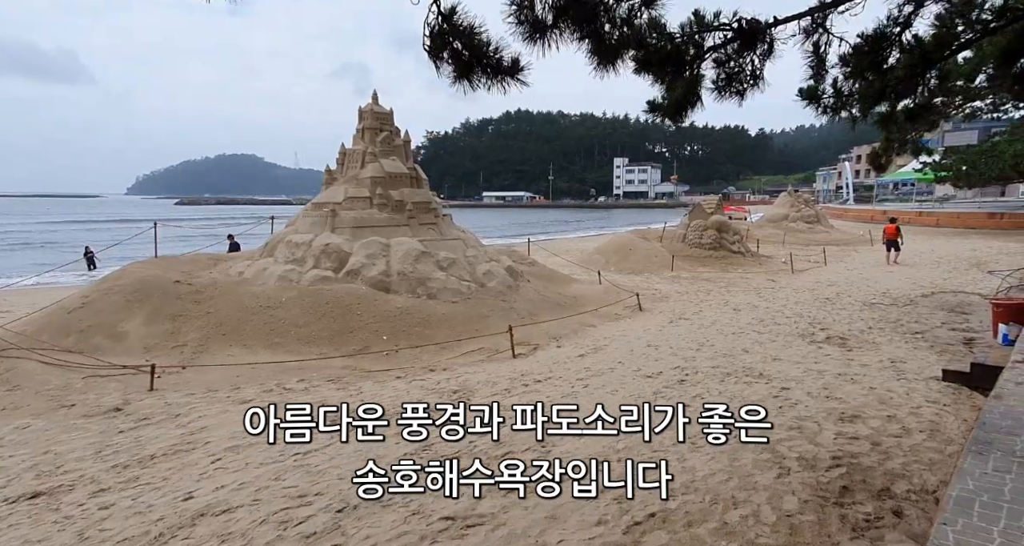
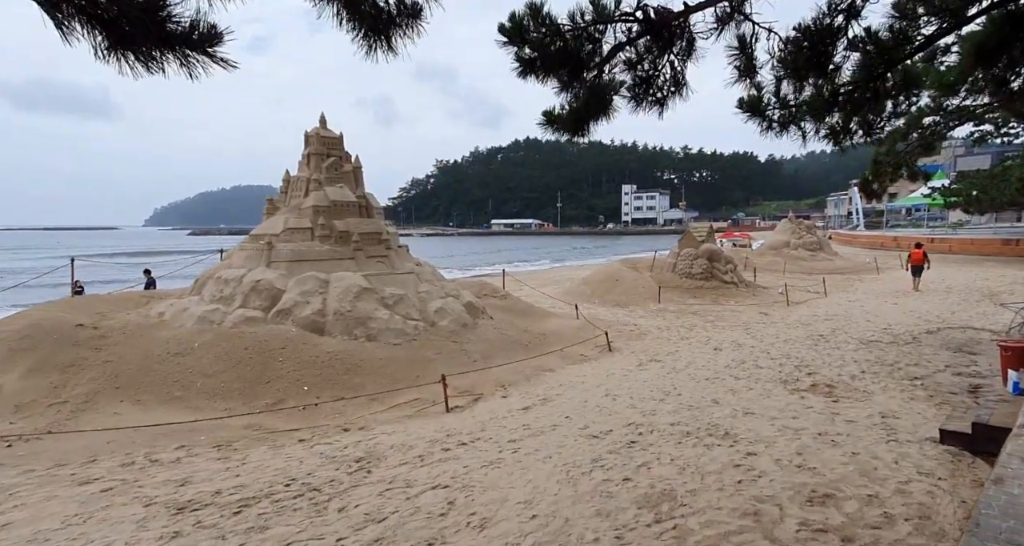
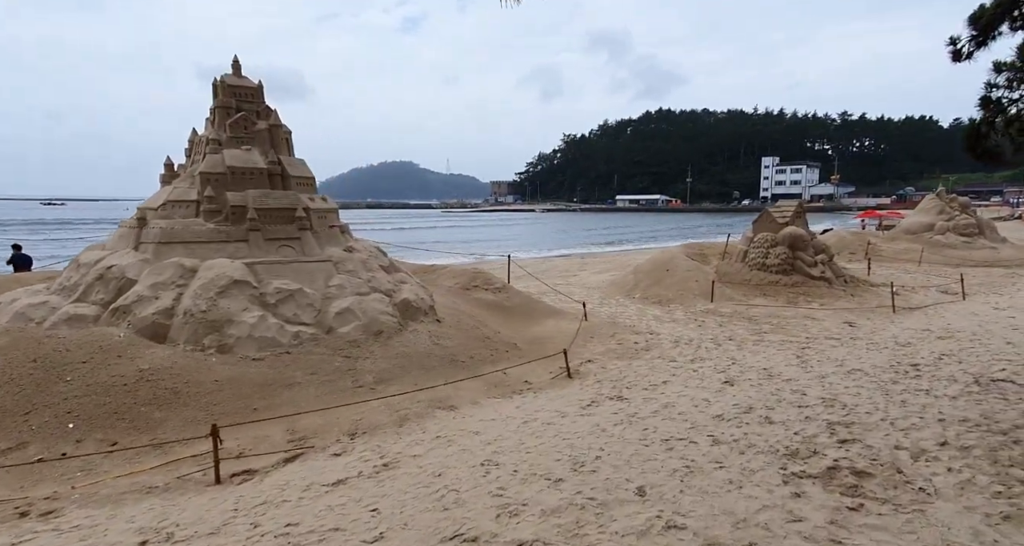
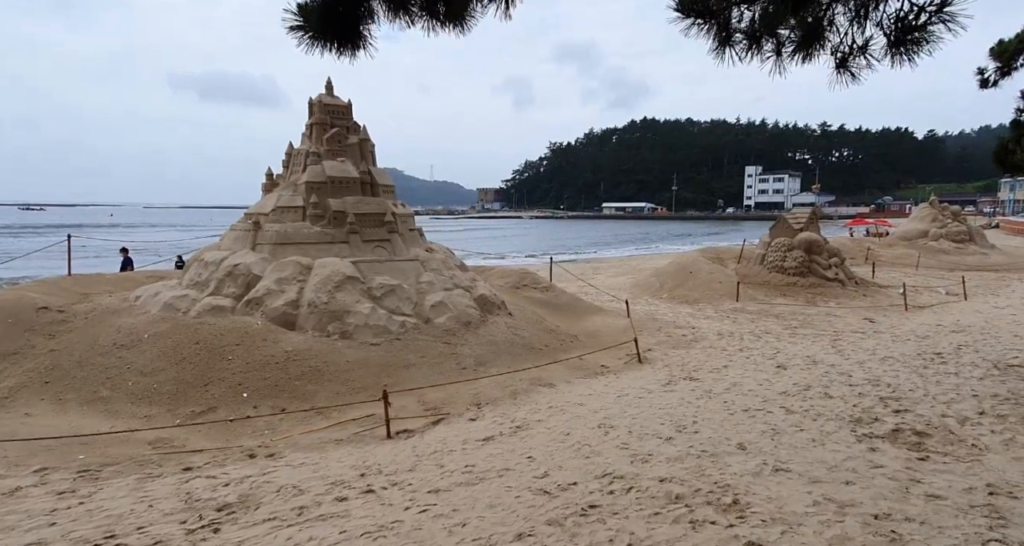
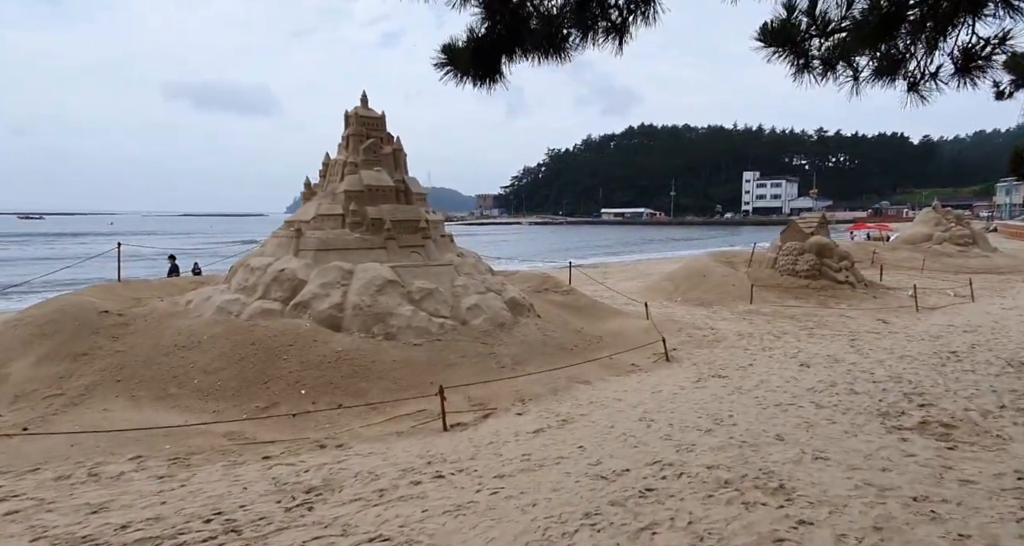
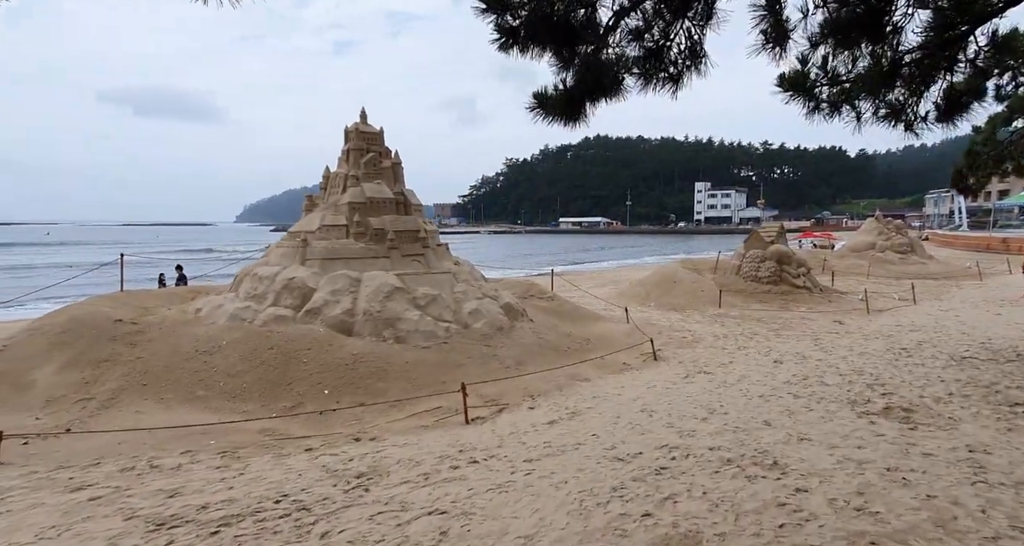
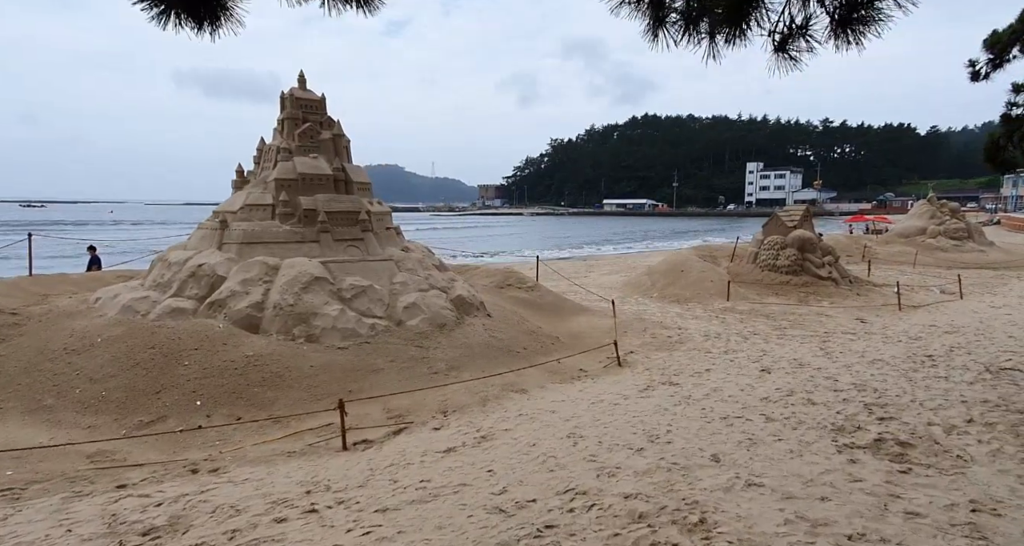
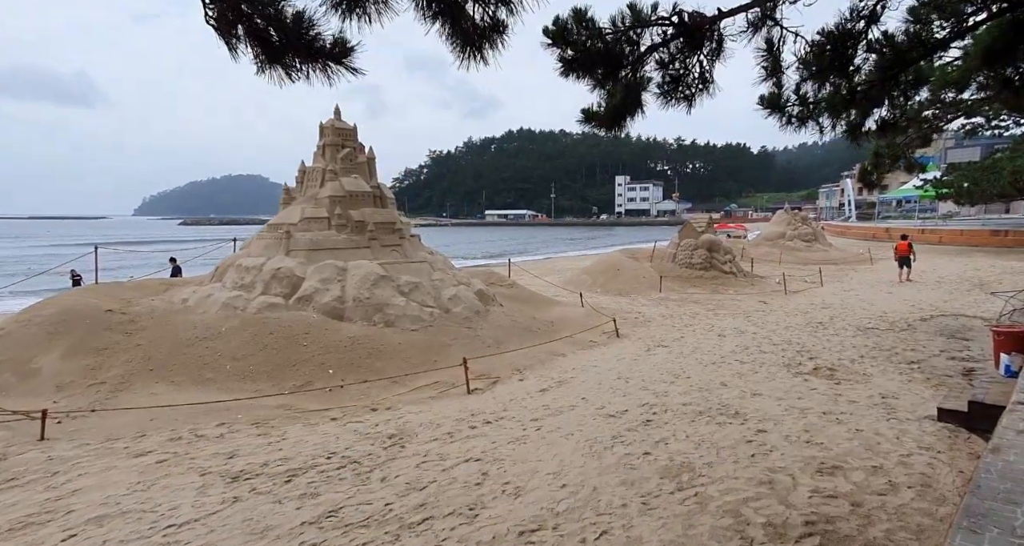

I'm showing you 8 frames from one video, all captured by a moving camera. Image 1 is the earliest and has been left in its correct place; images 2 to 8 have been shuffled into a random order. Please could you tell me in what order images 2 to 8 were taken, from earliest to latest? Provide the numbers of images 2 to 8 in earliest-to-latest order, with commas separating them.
8, 2, 6, 5, 4, 7, 3
